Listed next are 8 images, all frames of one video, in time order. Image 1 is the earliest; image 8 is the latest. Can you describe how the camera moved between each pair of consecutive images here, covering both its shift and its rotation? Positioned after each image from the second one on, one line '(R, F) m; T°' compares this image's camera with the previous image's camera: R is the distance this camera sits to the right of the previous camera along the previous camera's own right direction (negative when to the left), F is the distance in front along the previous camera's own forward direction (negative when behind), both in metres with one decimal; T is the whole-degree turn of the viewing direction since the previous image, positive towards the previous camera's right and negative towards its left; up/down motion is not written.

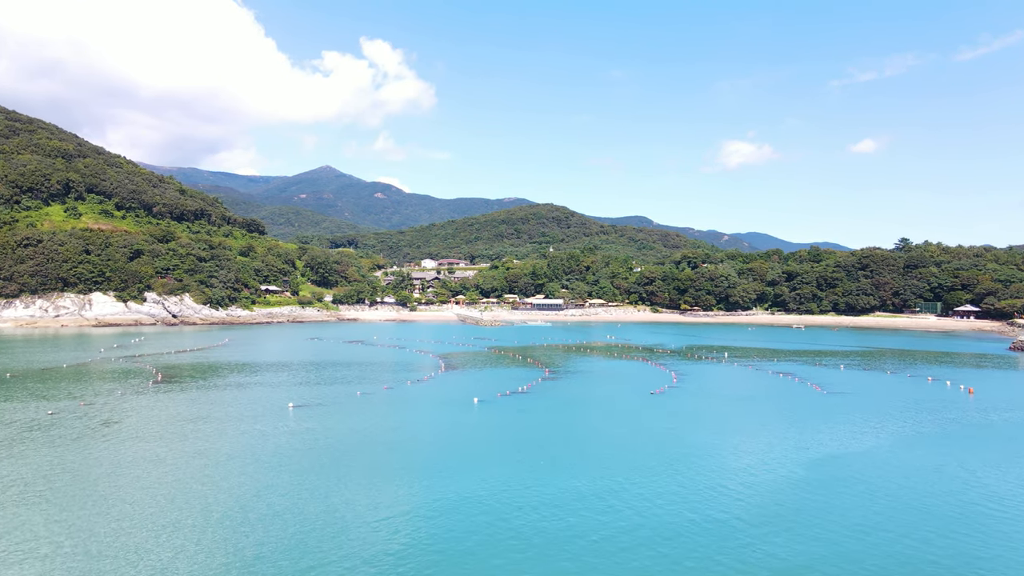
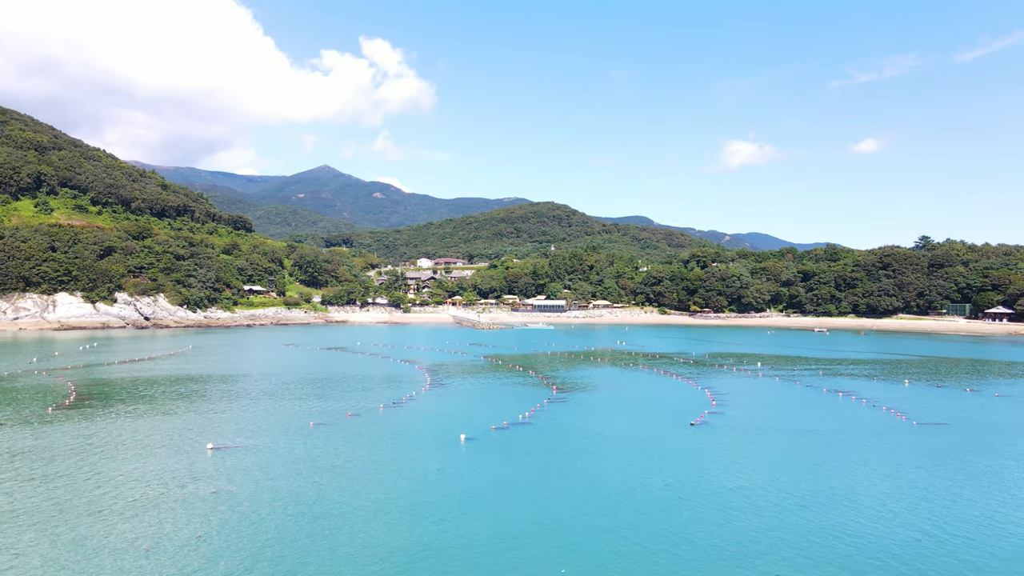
(+0.1, +9.0) m; 0°
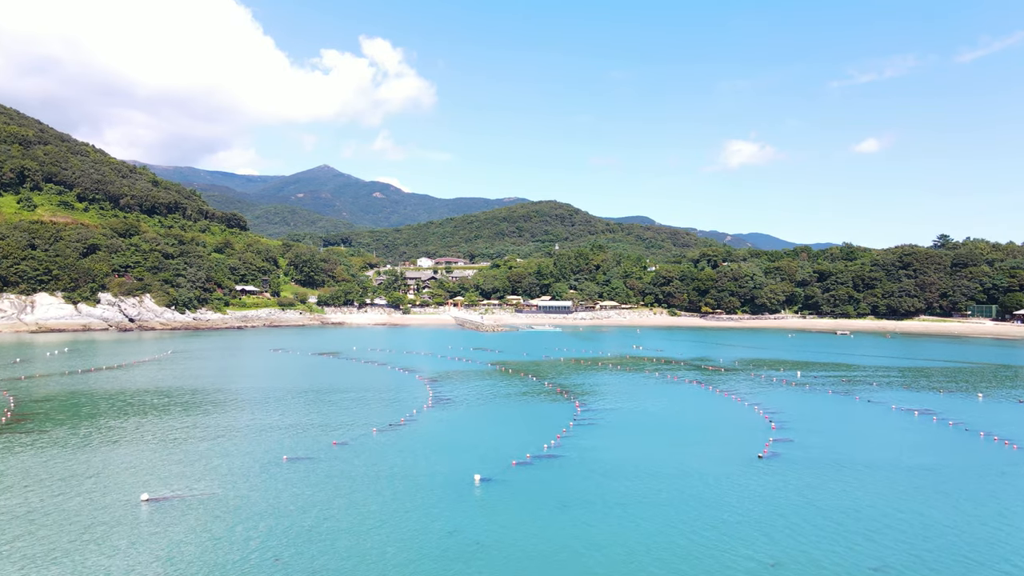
(-1.0, +6.1) m; 0°
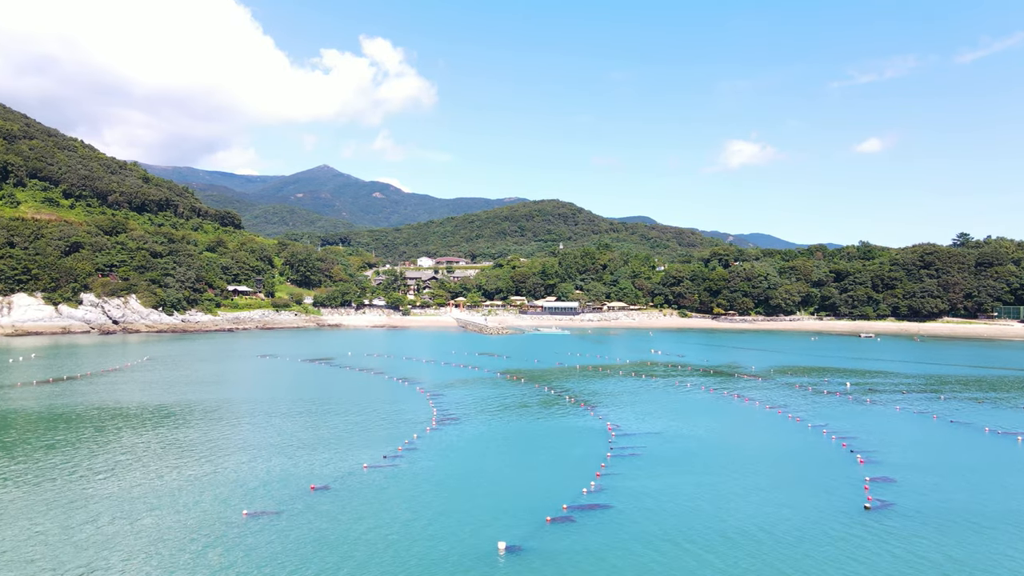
(-0.9, +5.8) m; 0°
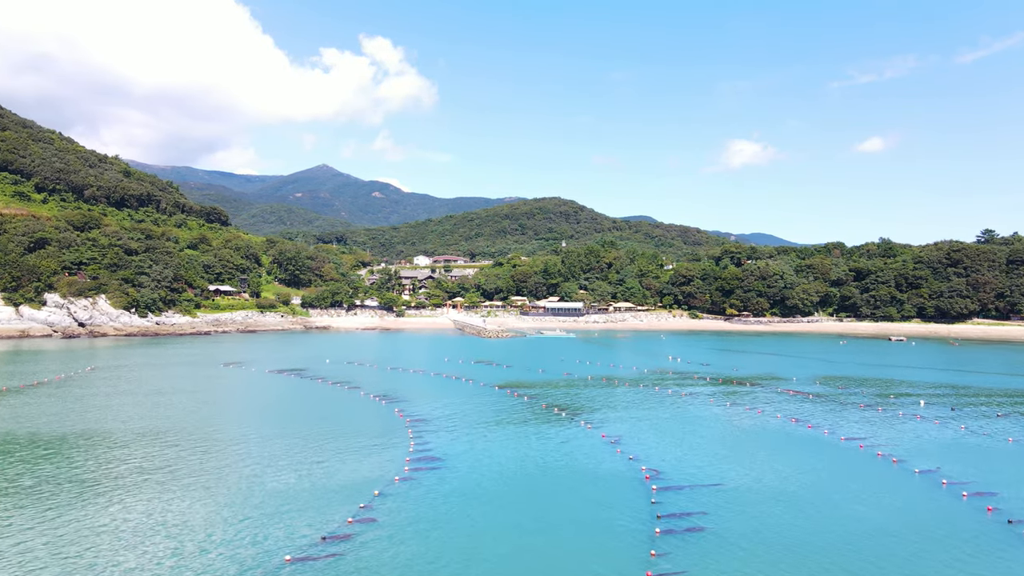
(-0.1, +8.1) m; 0°
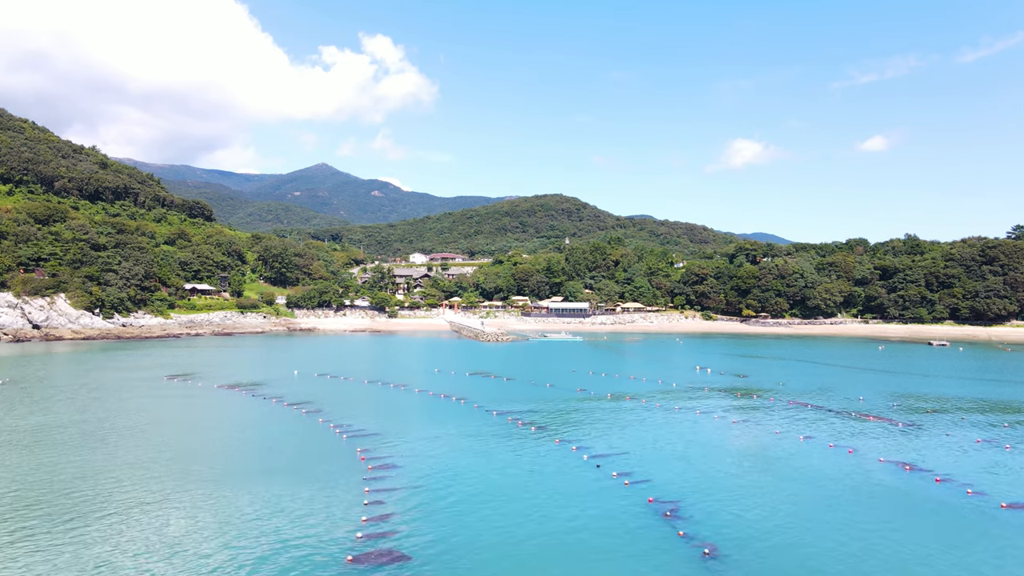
(-0.1, +9.1) m; 0°
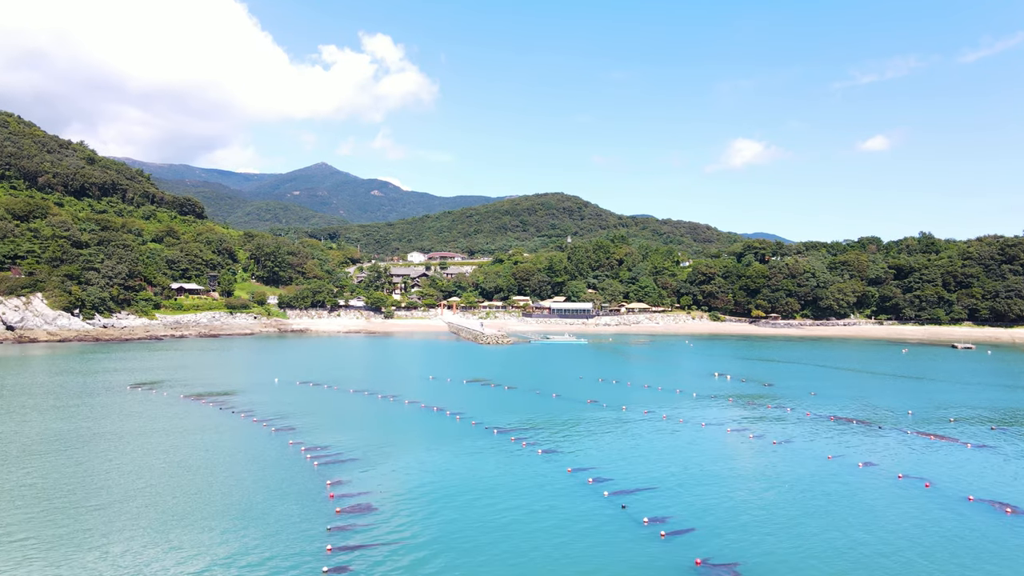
(-0.1, +4.5) m; 0°
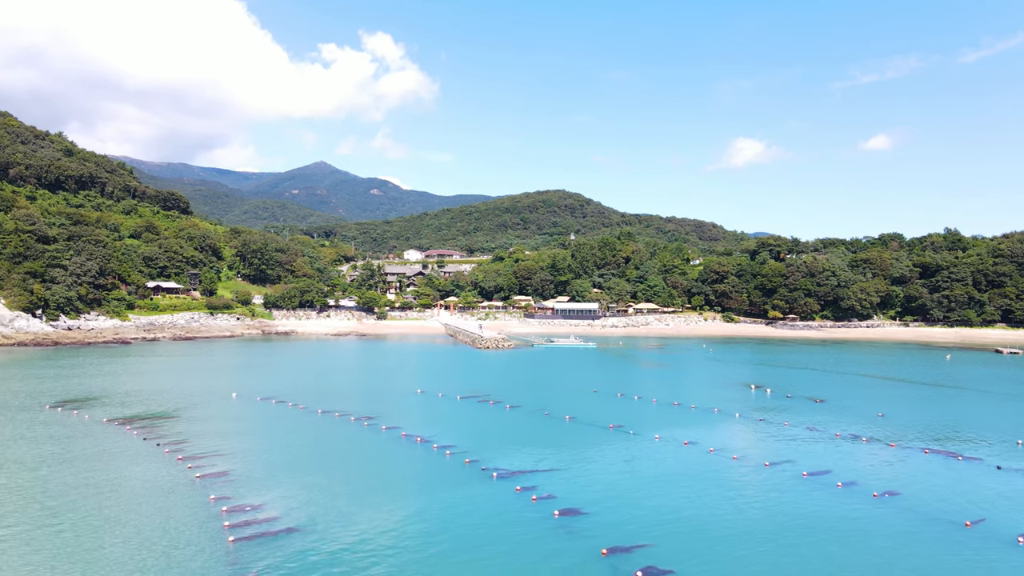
(-0.2, +7.3) m; 0°
